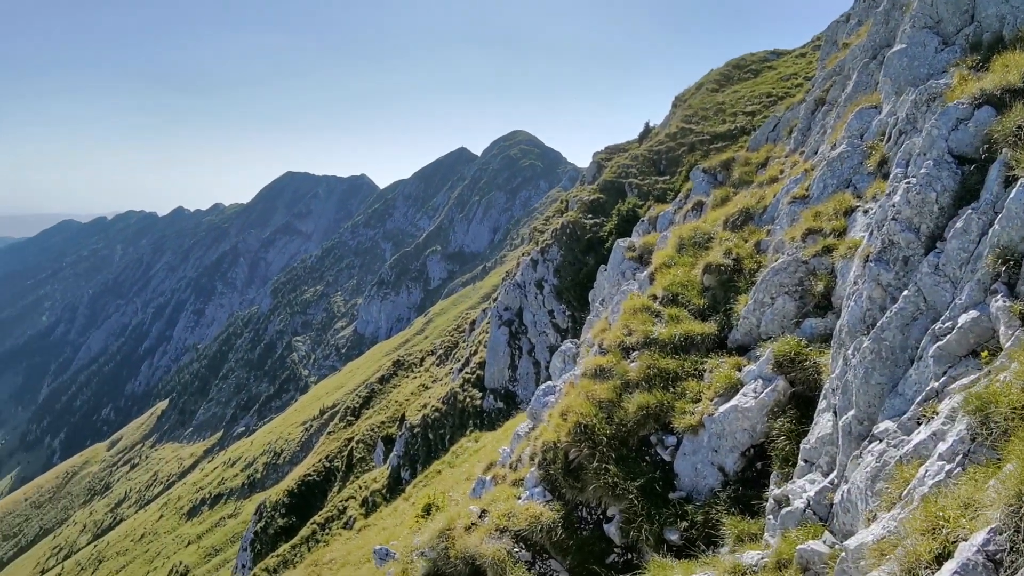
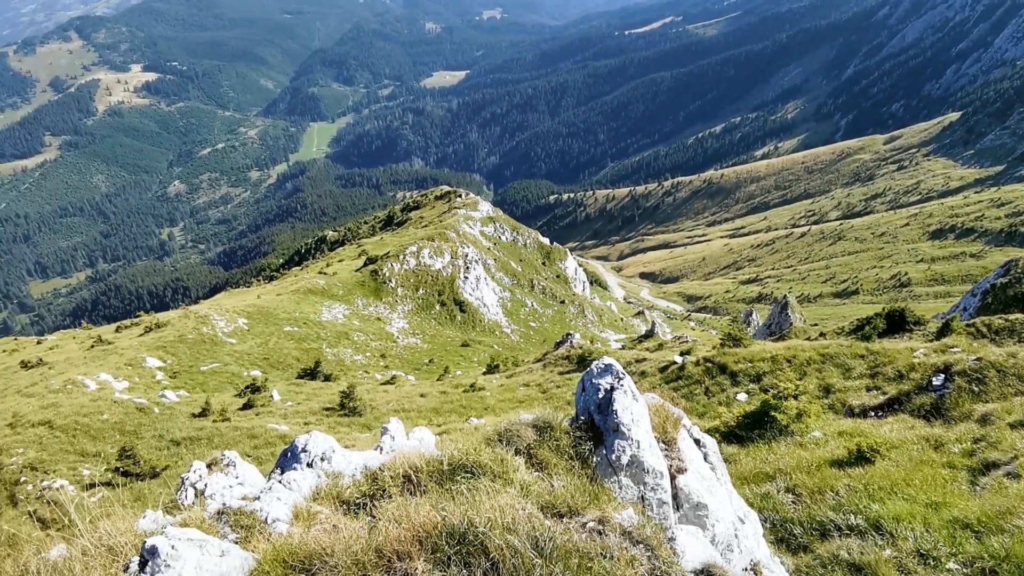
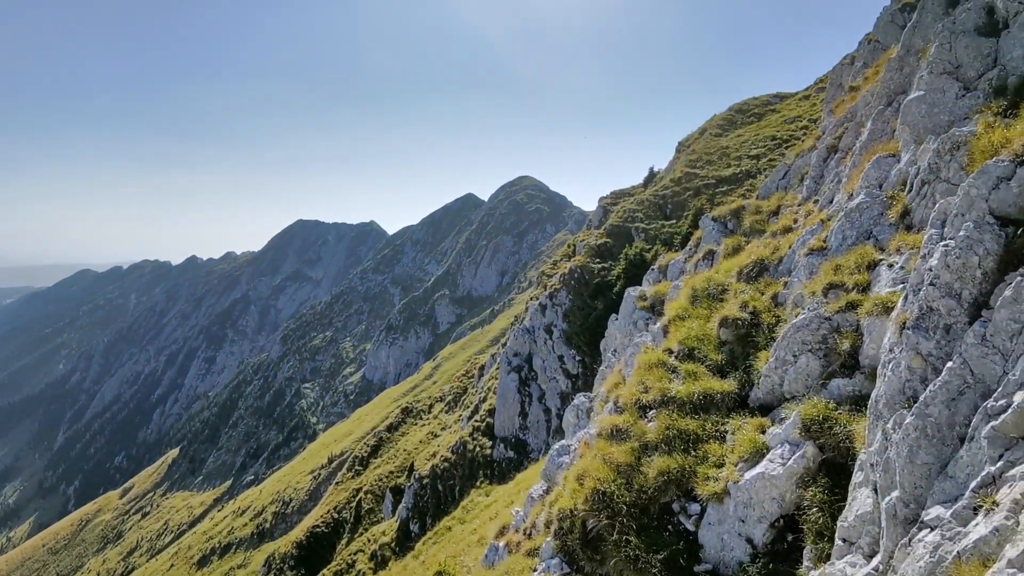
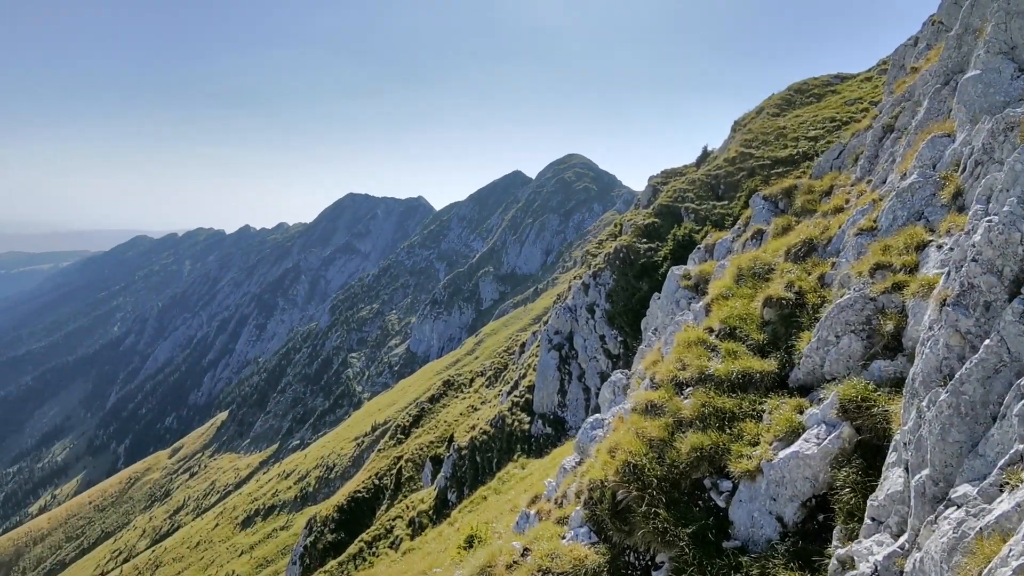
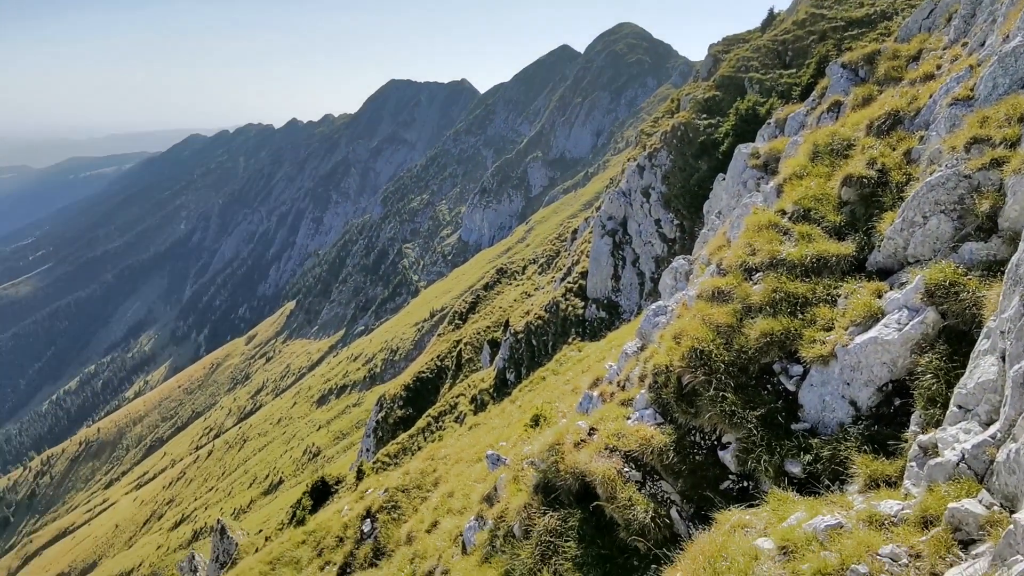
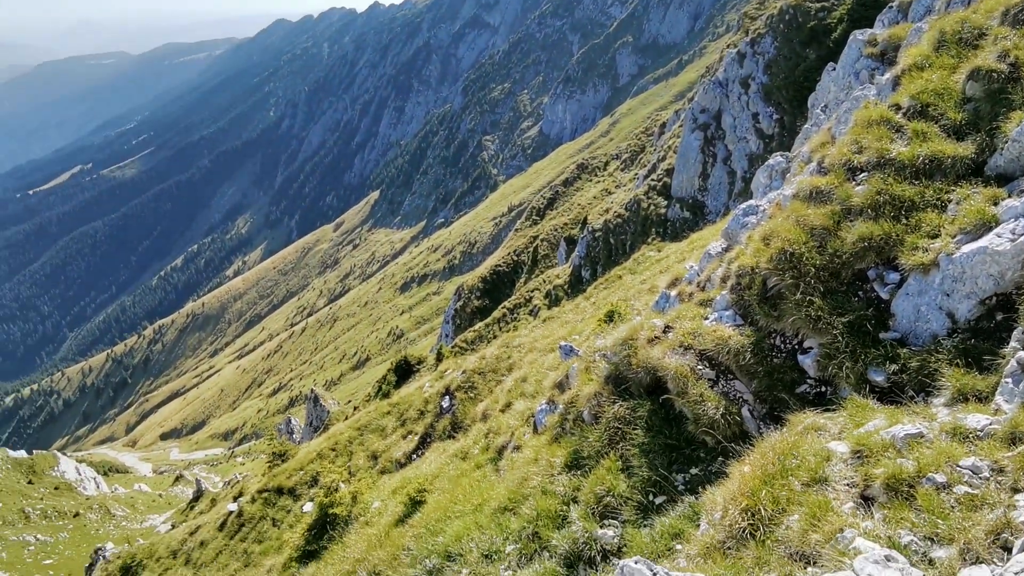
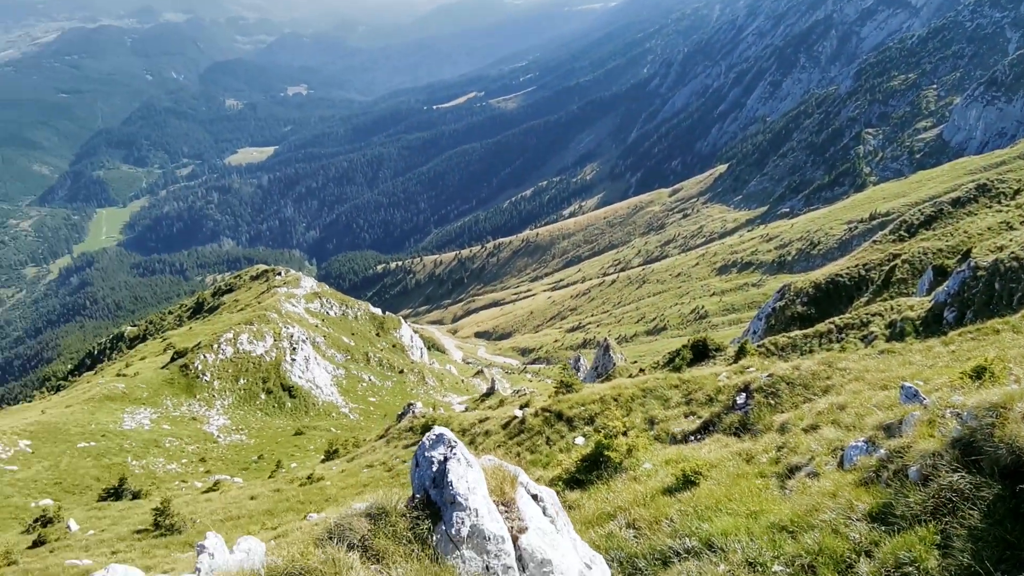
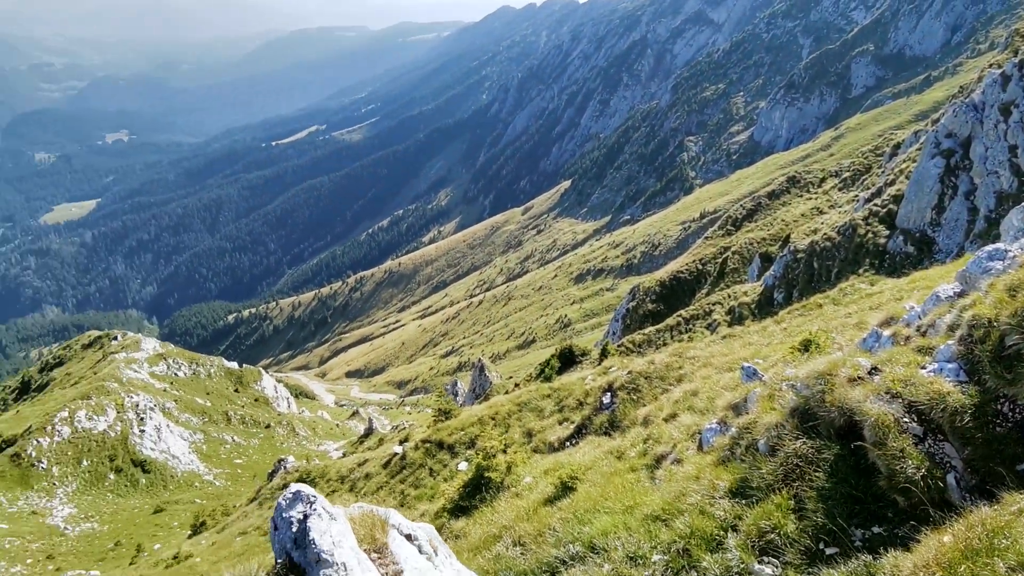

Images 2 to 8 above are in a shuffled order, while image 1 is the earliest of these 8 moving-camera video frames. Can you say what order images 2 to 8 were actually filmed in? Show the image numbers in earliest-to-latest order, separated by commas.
4, 3, 5, 6, 8, 7, 2
